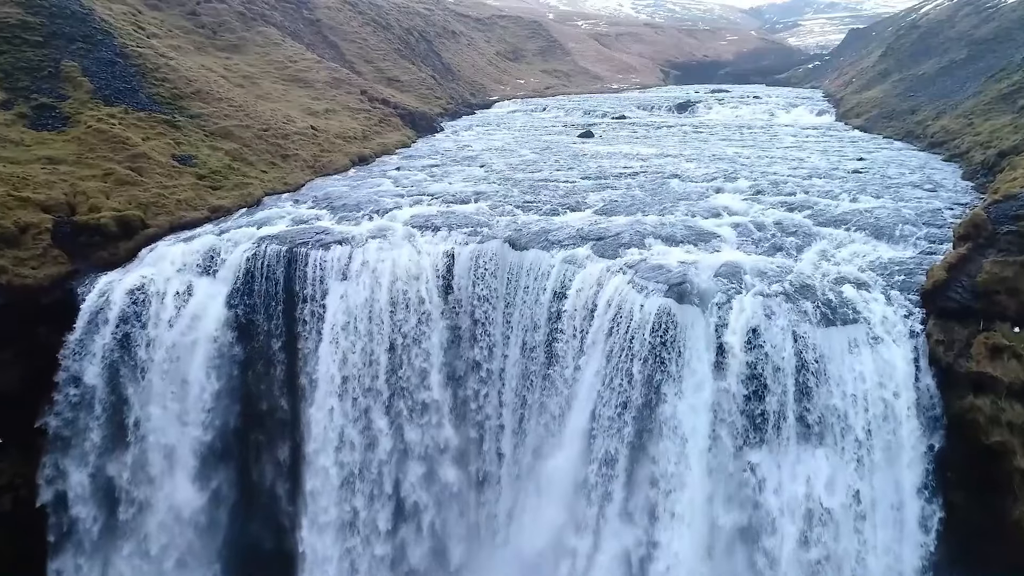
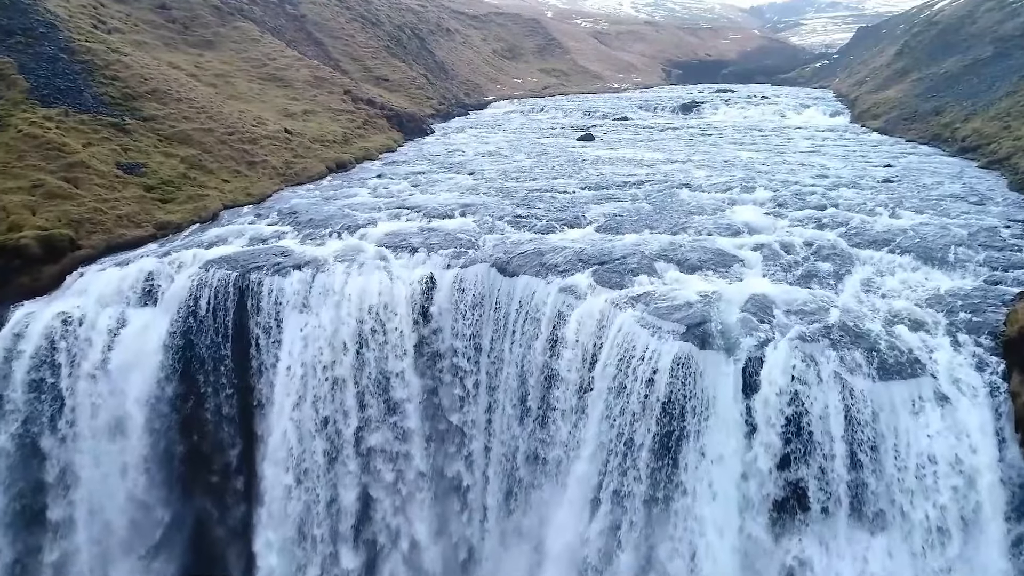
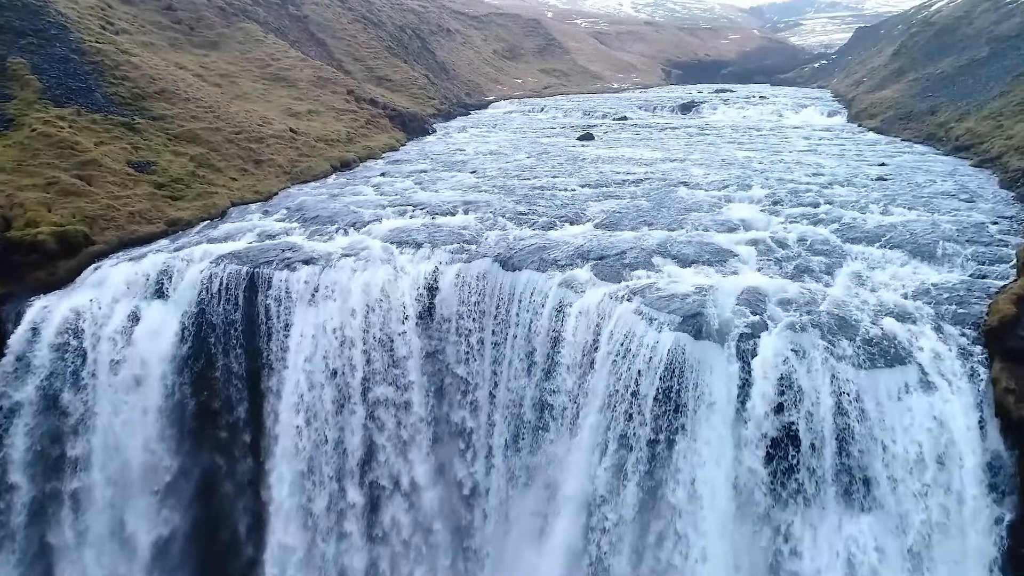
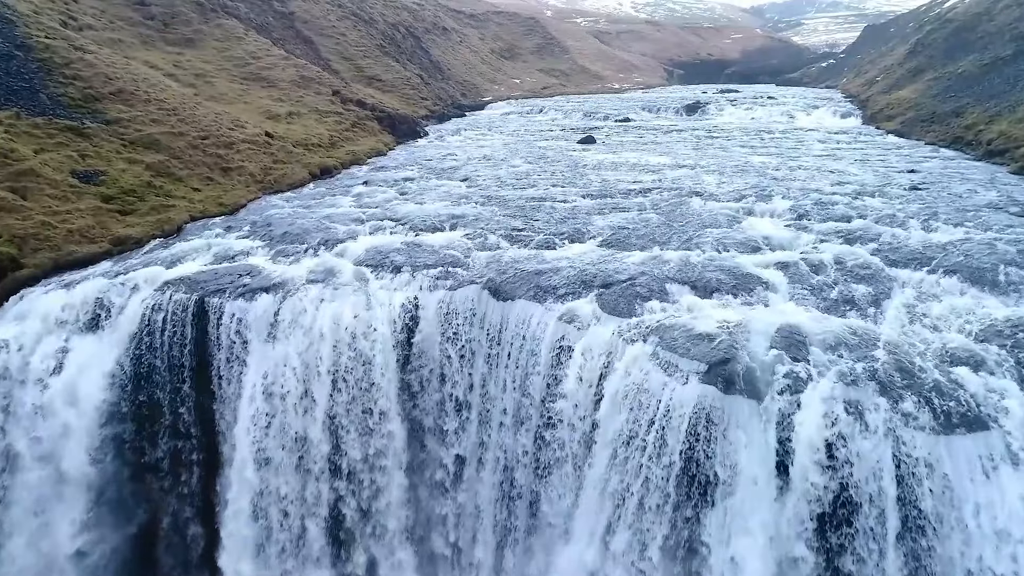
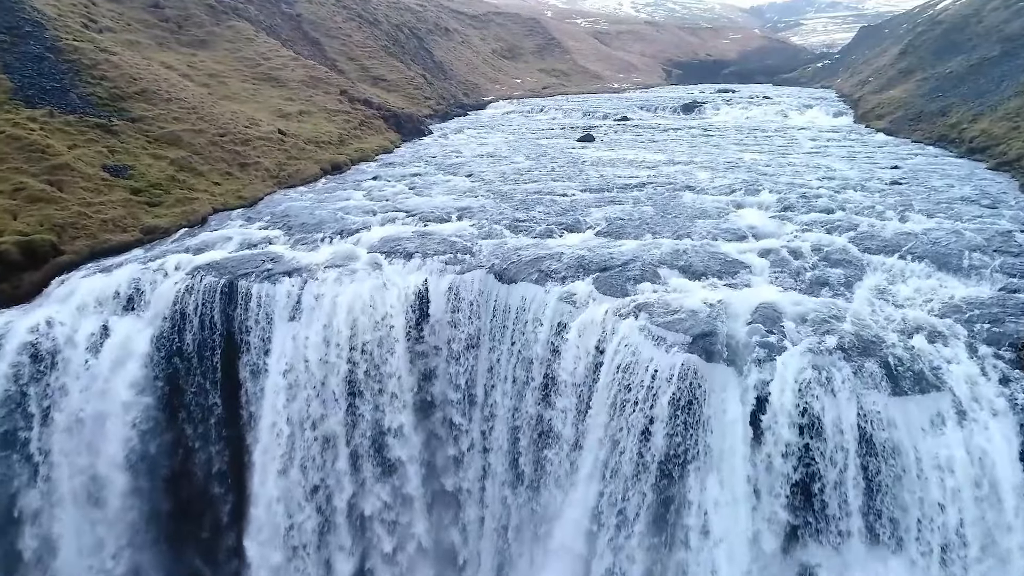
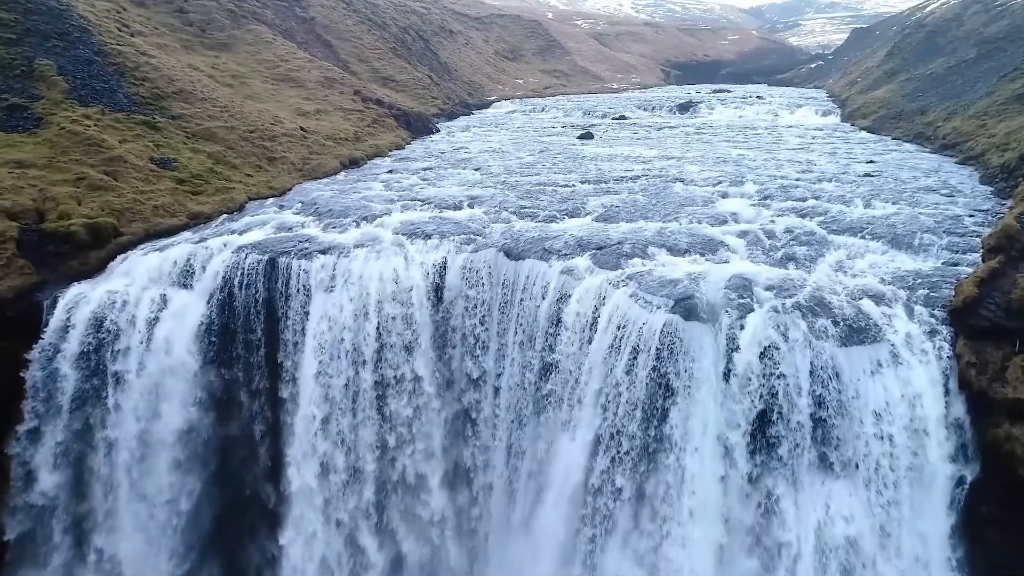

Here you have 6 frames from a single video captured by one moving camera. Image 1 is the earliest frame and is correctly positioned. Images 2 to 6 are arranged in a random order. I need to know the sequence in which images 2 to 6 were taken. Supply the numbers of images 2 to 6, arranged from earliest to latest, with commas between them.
6, 3, 2, 5, 4
